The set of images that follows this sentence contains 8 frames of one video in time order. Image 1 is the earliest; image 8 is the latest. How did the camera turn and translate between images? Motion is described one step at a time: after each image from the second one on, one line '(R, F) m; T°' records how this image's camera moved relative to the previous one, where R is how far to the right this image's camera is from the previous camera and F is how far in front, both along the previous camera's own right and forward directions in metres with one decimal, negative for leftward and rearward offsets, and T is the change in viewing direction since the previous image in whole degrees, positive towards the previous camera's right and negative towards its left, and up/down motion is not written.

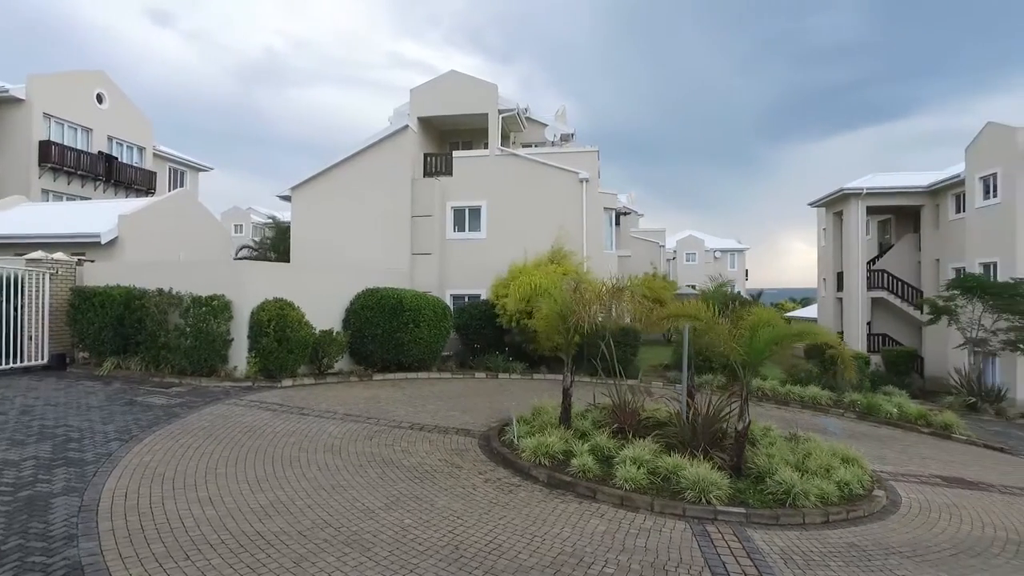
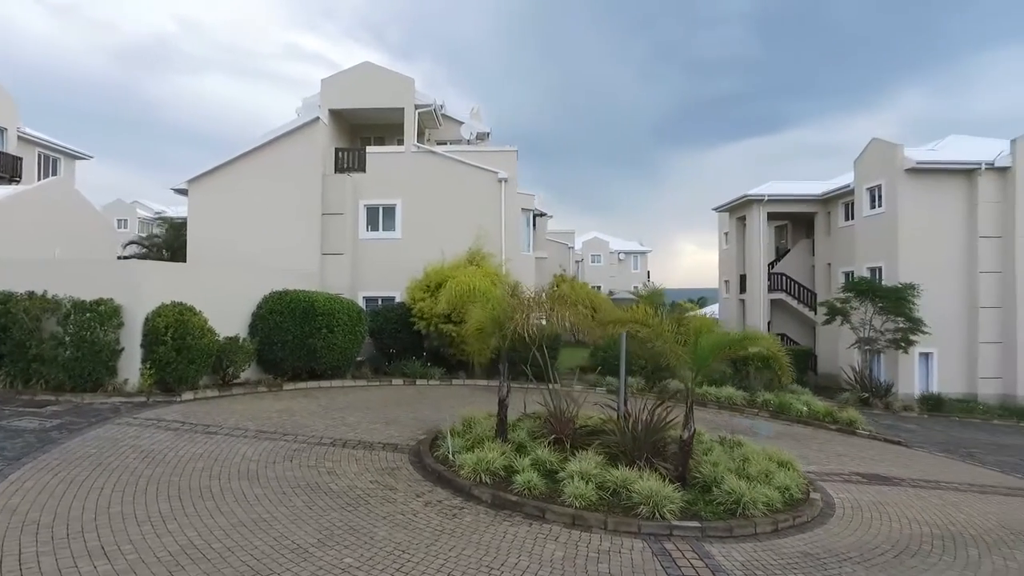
(-0.4, +0.6) m; +9°
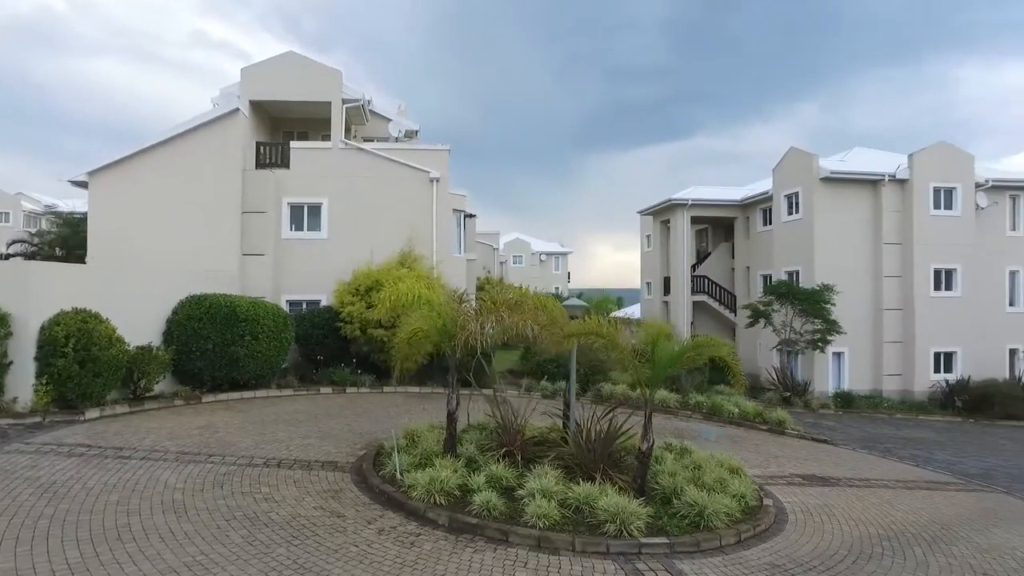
(-0.5, +0.5) m; +7°
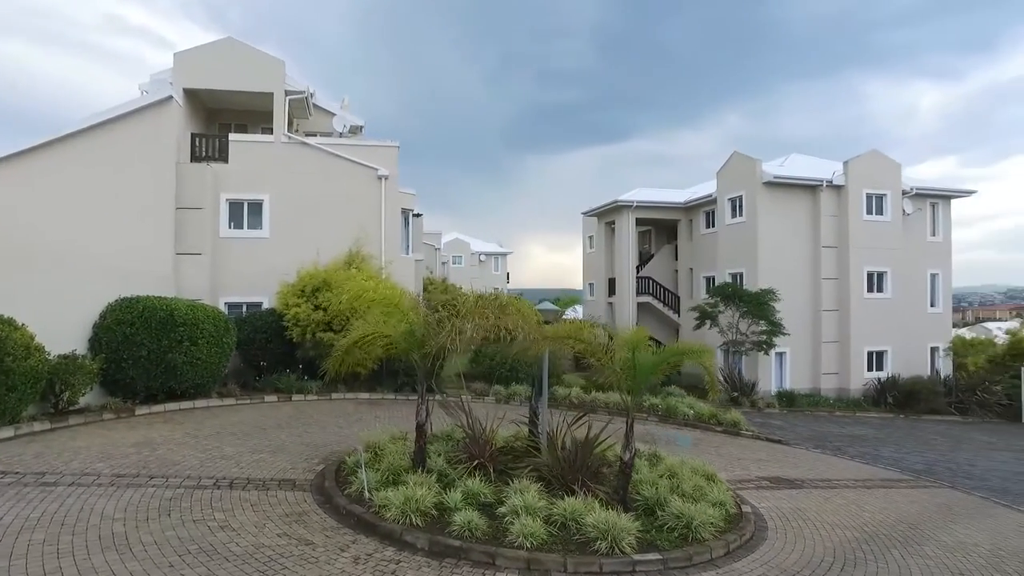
(-0.5, +0.5) m; +6°
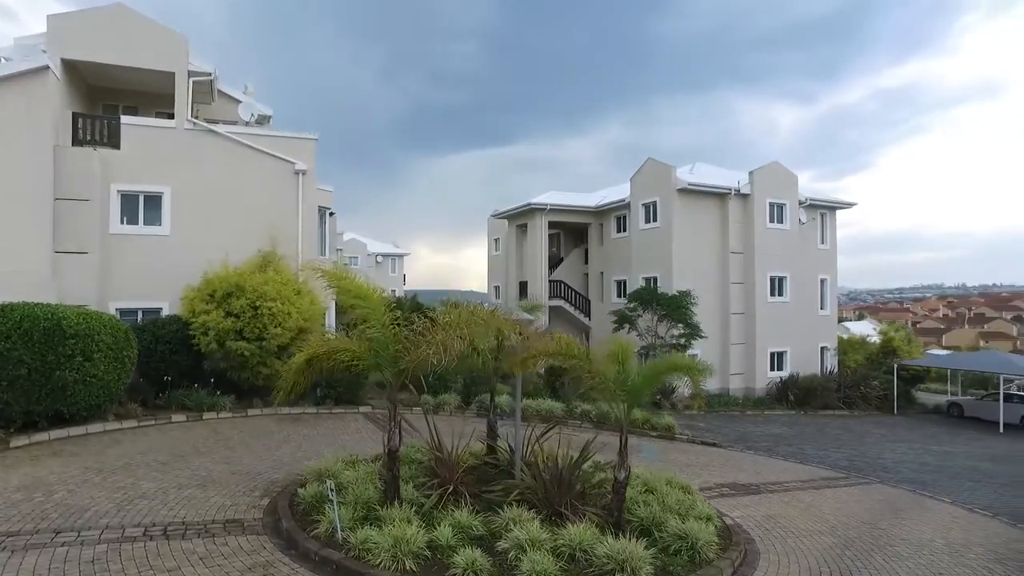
(-1.2, +0.8) m; +10°
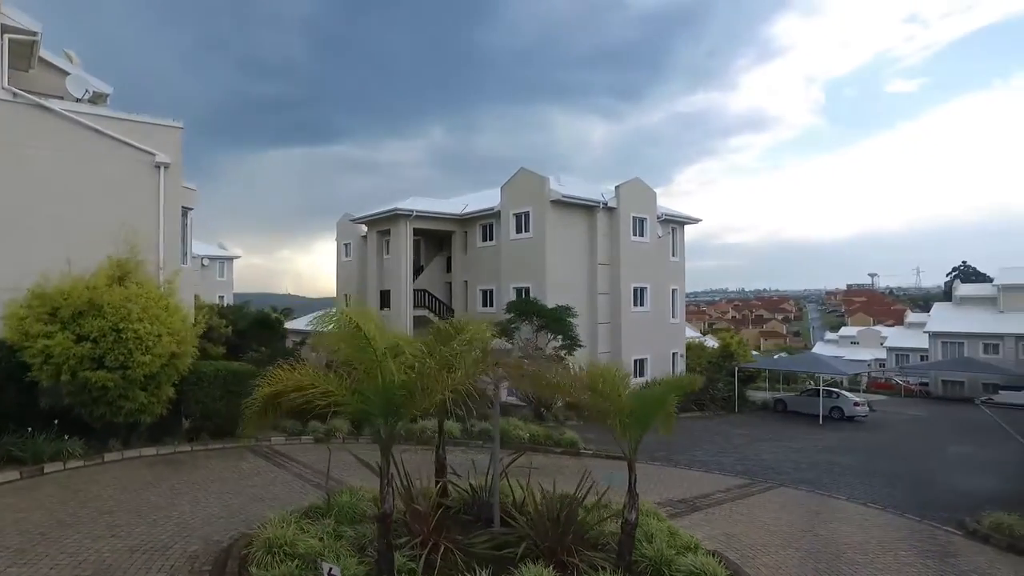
(-2.0, +1.1) m; +16°
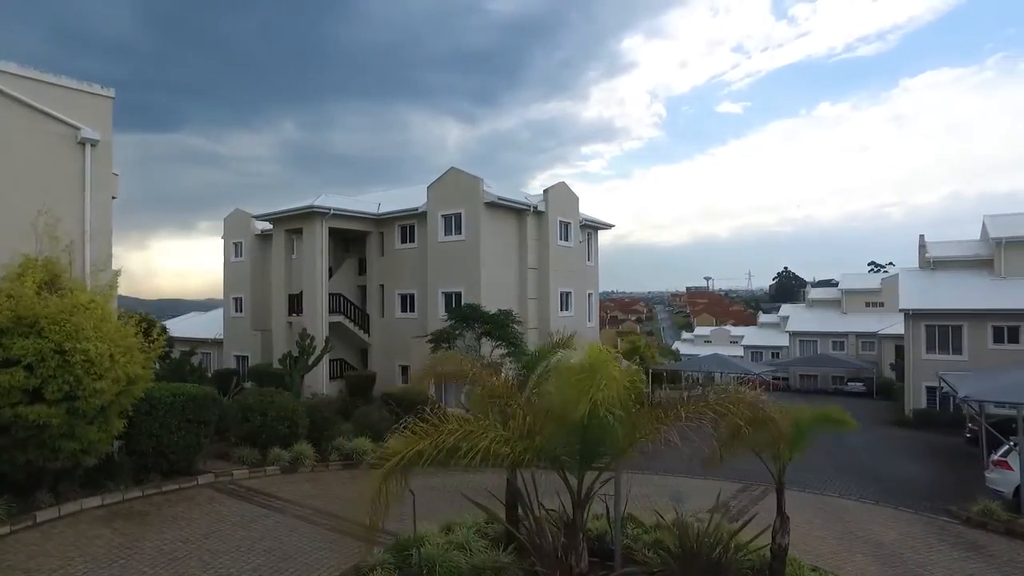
(-2.9, +1.3) m; +13°
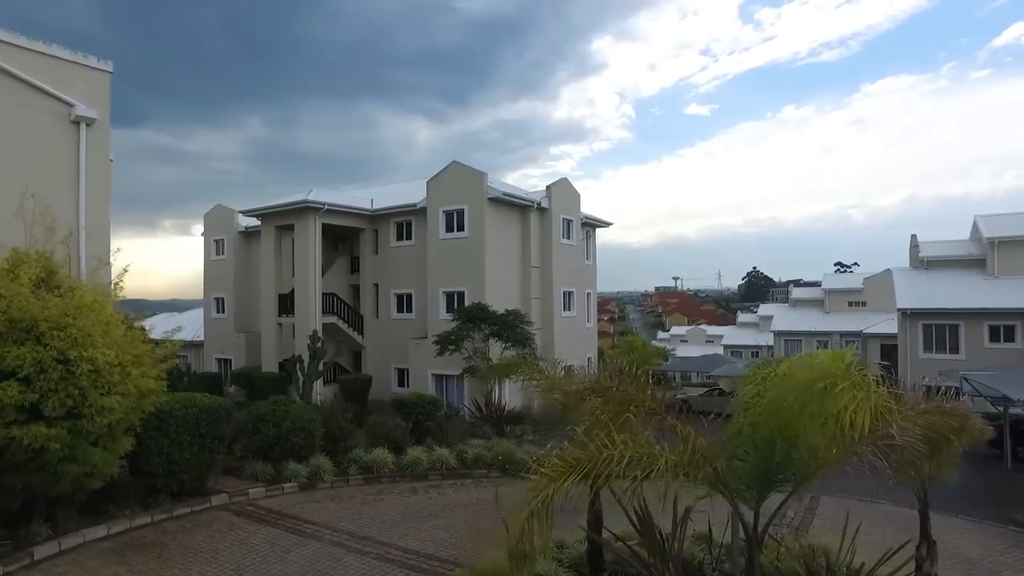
(-1.3, +1.0) m; +3°
